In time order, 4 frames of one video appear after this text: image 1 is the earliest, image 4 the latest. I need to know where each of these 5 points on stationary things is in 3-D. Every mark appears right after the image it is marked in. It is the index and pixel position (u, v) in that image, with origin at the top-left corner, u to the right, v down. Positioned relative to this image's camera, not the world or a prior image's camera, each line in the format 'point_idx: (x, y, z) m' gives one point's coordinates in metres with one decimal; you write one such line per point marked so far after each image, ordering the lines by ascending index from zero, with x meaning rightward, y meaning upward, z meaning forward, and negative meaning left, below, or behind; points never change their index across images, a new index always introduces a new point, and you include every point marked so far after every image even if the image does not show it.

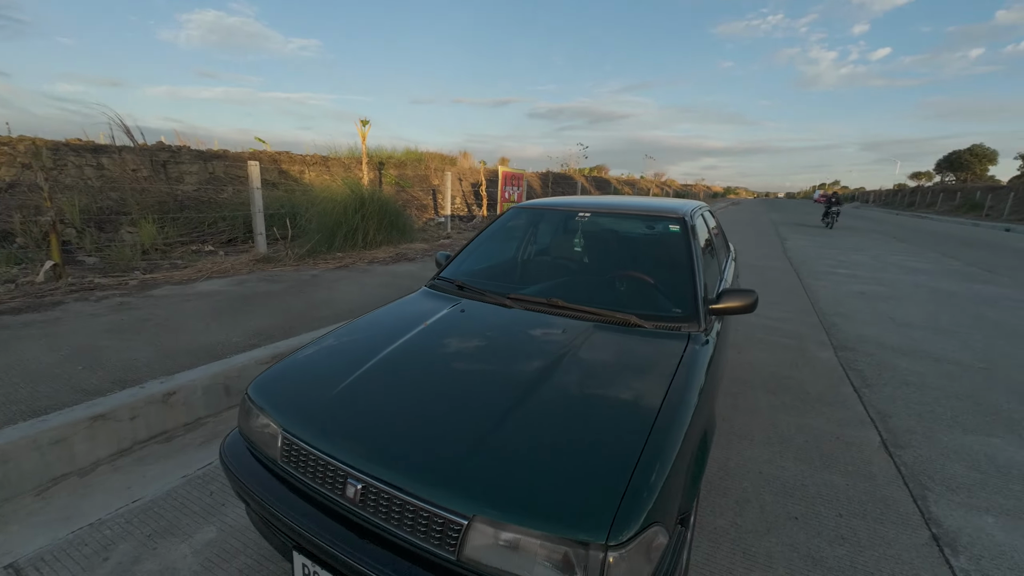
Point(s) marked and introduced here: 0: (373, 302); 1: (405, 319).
0: (-1.5, -0.1, +4.7) m
1: (-0.7, -0.2, +2.3) m
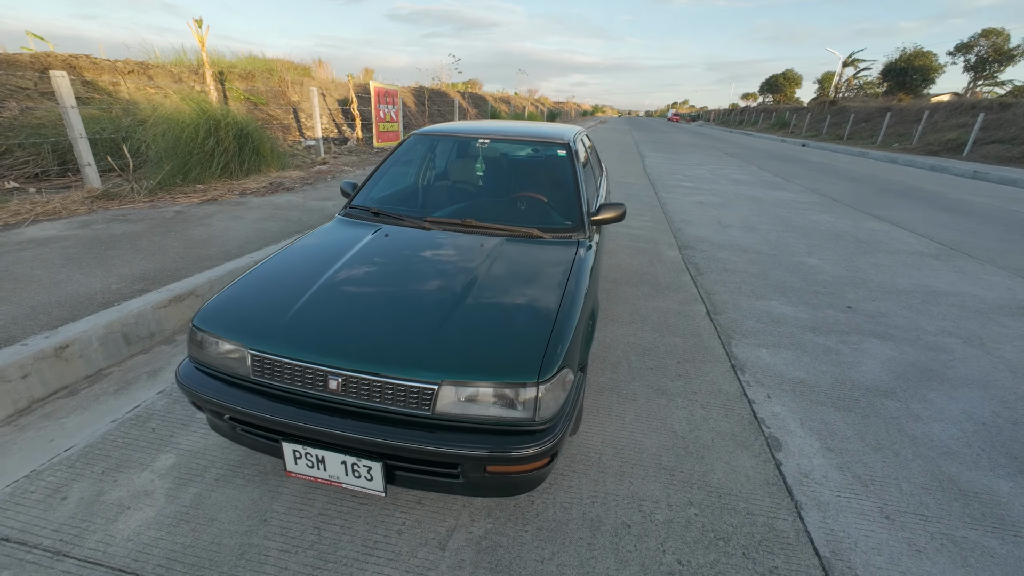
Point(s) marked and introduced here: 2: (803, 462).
0: (-2.6, +0.6, +4.5) m
1: (-1.2, +0.2, +2.4) m
2: (+1.5, -0.9, +2.2) m
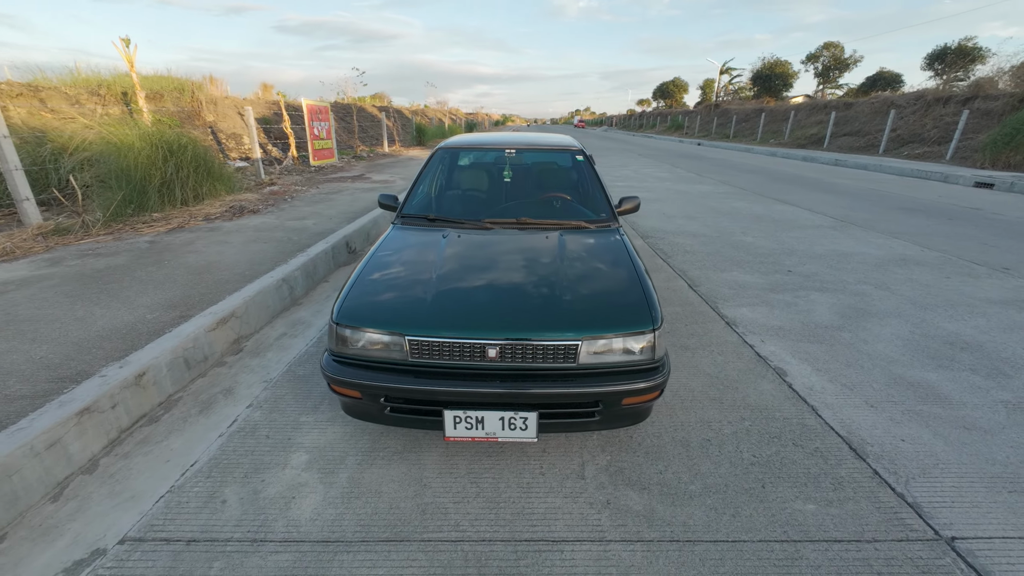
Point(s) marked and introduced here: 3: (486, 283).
0: (-2.6, +0.3, +4.5) m
1: (-0.8, +0.2, +2.7) m
2: (+2.0, -0.6, +2.9) m
3: (-0.1, 0.0, +2.3) m
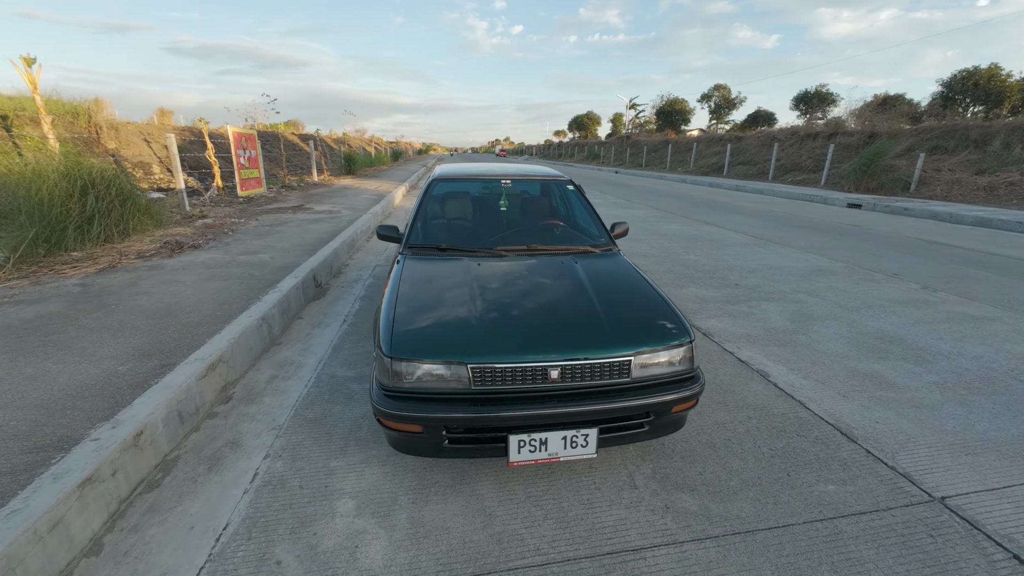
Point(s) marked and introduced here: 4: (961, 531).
0: (-2.7, -0.1, +4.1) m
1: (-0.6, 0.0, +2.6) m
2: (+2.1, -0.7, +3.3) m
3: (+0.1, -0.1, +2.4) m
4: (+2.1, -1.1, +2.0) m
